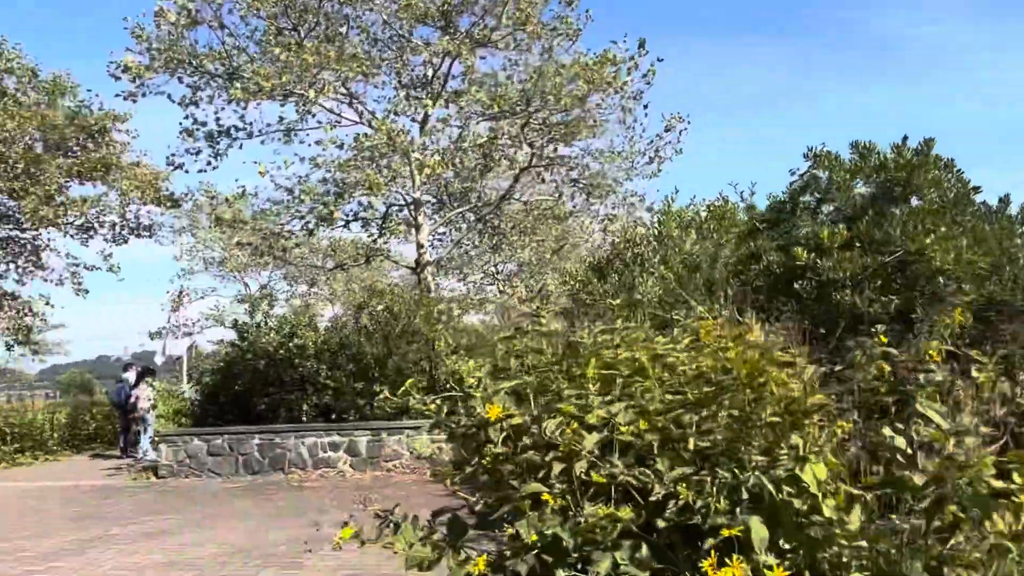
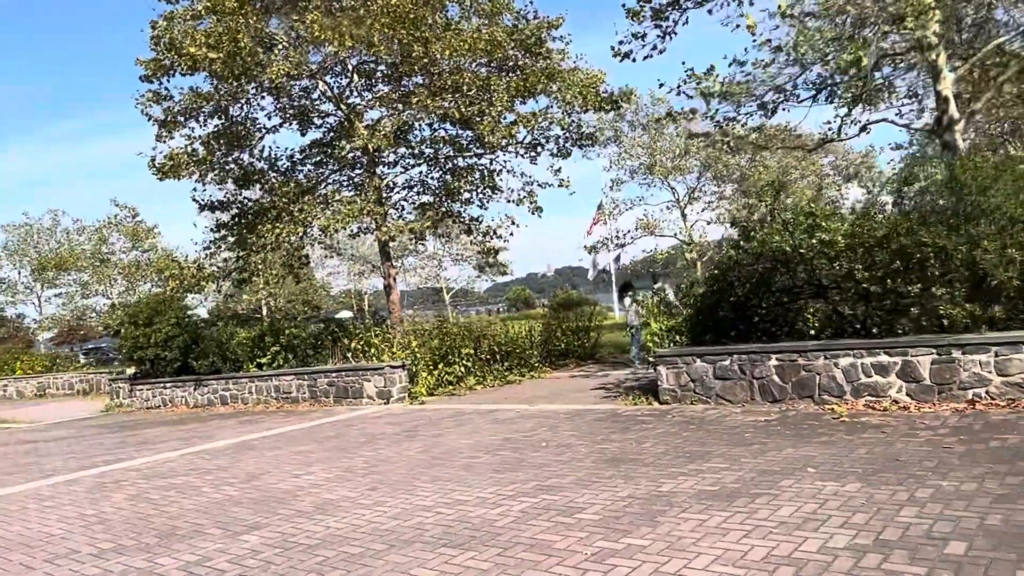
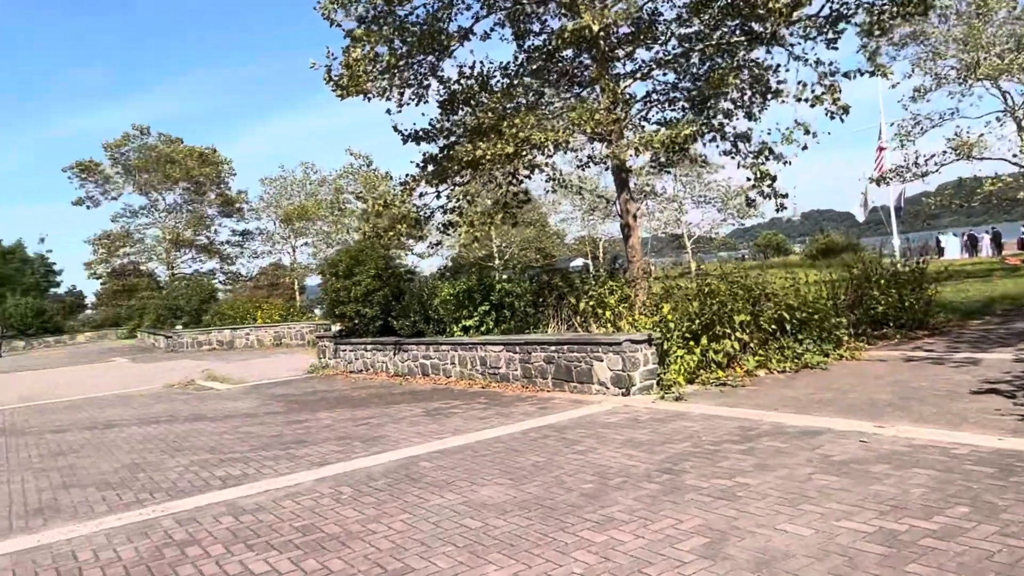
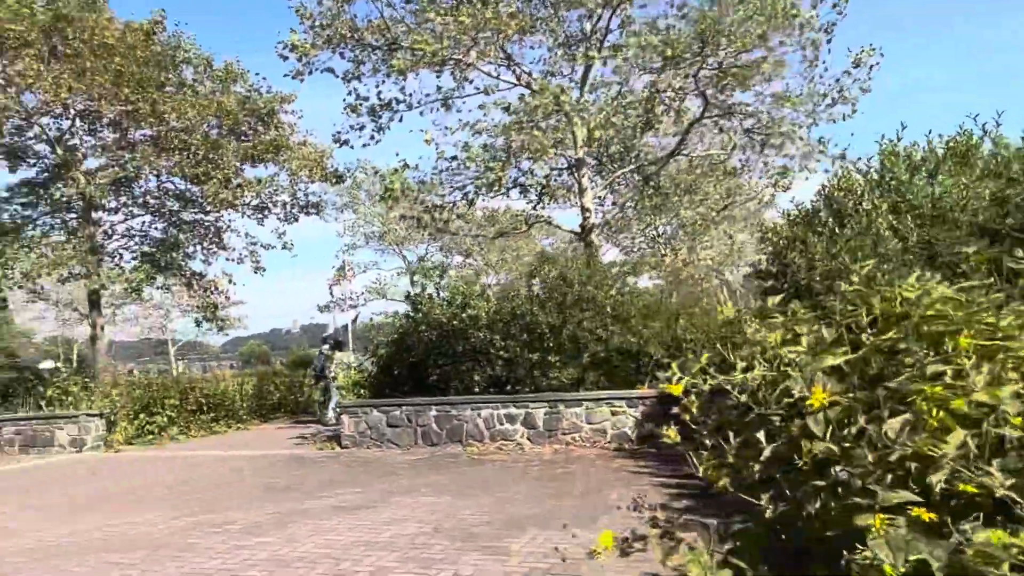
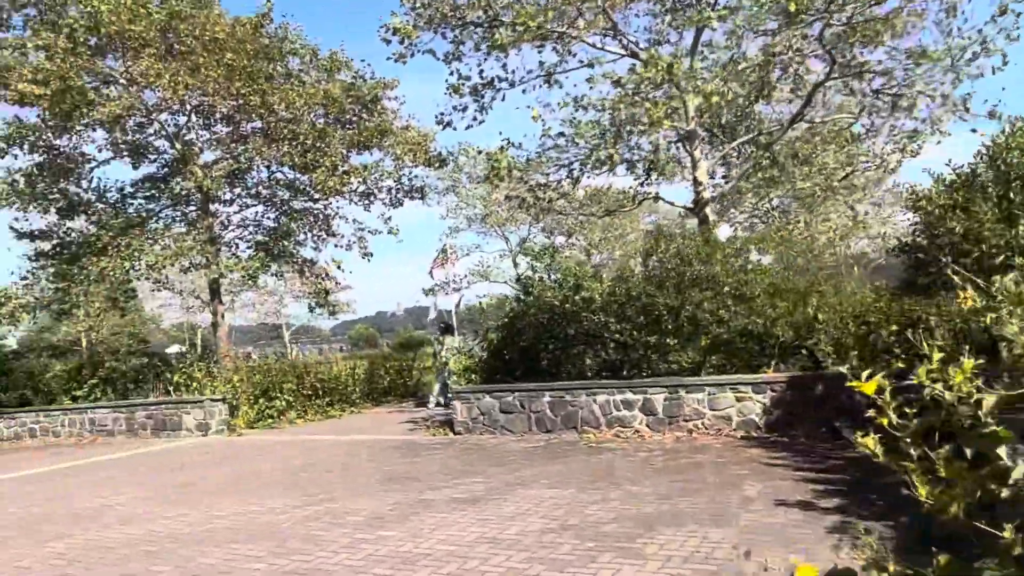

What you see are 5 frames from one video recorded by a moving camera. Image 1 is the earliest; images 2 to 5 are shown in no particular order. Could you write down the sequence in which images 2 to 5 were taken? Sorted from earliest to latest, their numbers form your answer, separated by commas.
4, 5, 2, 3
